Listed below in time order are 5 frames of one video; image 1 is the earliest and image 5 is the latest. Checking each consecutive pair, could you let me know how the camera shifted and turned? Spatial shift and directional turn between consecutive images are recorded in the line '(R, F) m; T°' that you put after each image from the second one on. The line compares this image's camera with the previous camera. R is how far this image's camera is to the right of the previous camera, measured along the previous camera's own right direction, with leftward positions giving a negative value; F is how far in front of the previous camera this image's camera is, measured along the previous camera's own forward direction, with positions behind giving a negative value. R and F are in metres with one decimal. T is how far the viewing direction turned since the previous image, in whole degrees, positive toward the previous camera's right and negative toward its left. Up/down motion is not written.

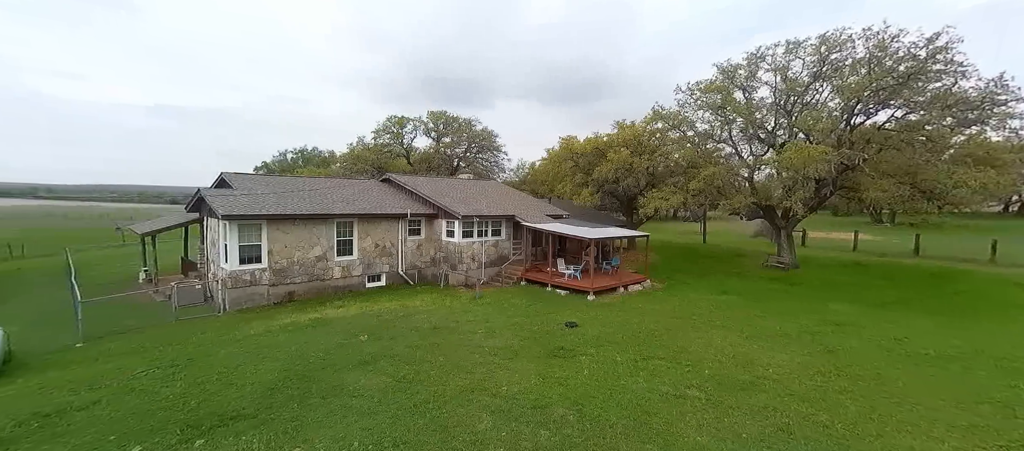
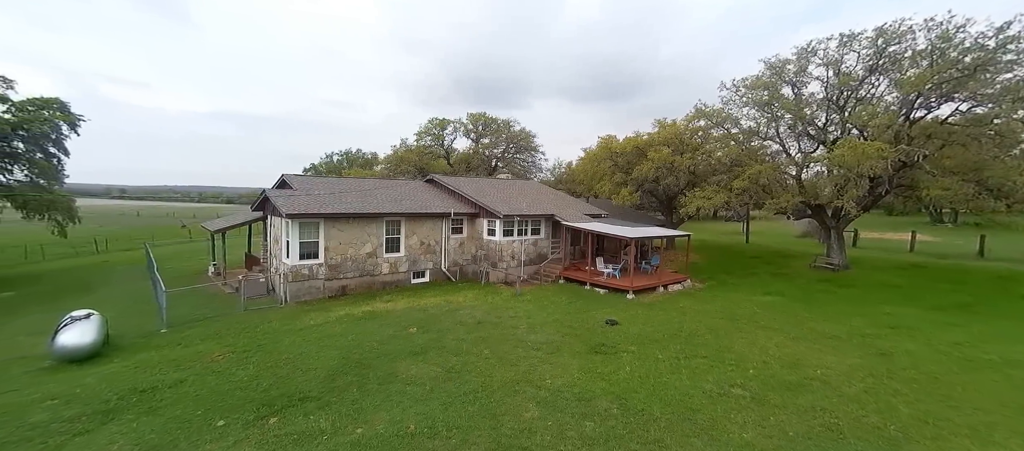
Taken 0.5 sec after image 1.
(-0.2, -0.4) m; -5°
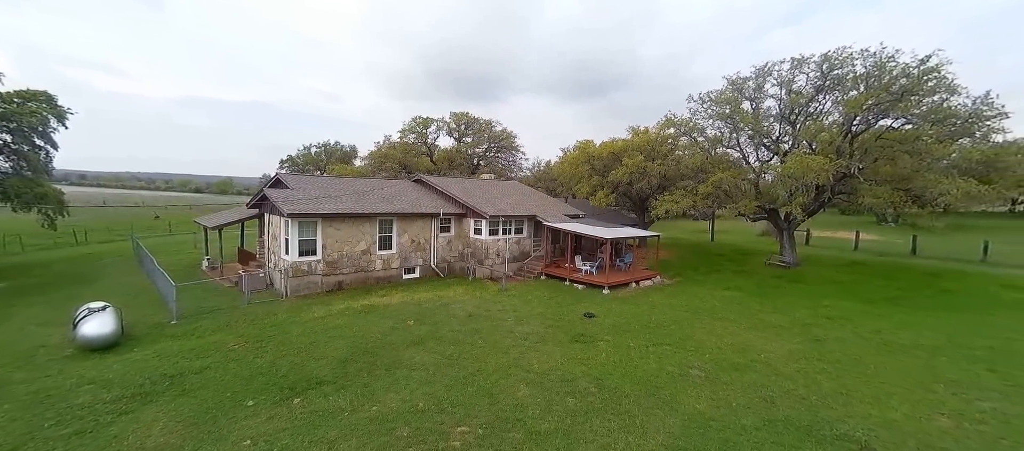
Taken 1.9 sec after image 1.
(-0.4, -1.2) m; +3°
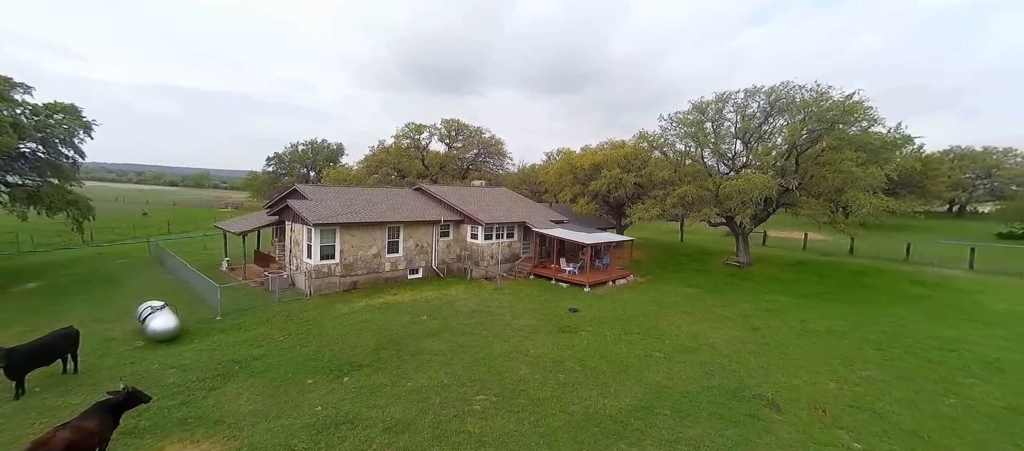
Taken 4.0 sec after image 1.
(-0.6, -2.4) m; +3°
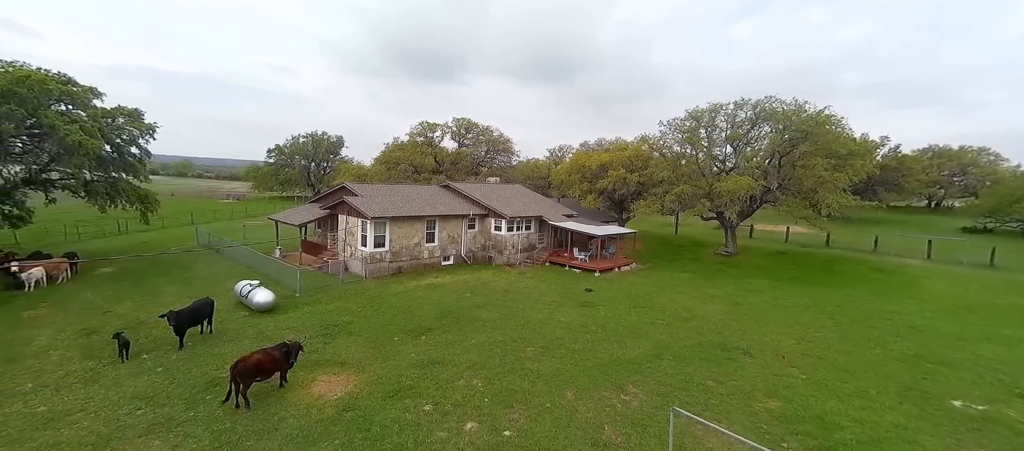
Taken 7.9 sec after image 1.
(-1.6, -3.2) m; +1°
